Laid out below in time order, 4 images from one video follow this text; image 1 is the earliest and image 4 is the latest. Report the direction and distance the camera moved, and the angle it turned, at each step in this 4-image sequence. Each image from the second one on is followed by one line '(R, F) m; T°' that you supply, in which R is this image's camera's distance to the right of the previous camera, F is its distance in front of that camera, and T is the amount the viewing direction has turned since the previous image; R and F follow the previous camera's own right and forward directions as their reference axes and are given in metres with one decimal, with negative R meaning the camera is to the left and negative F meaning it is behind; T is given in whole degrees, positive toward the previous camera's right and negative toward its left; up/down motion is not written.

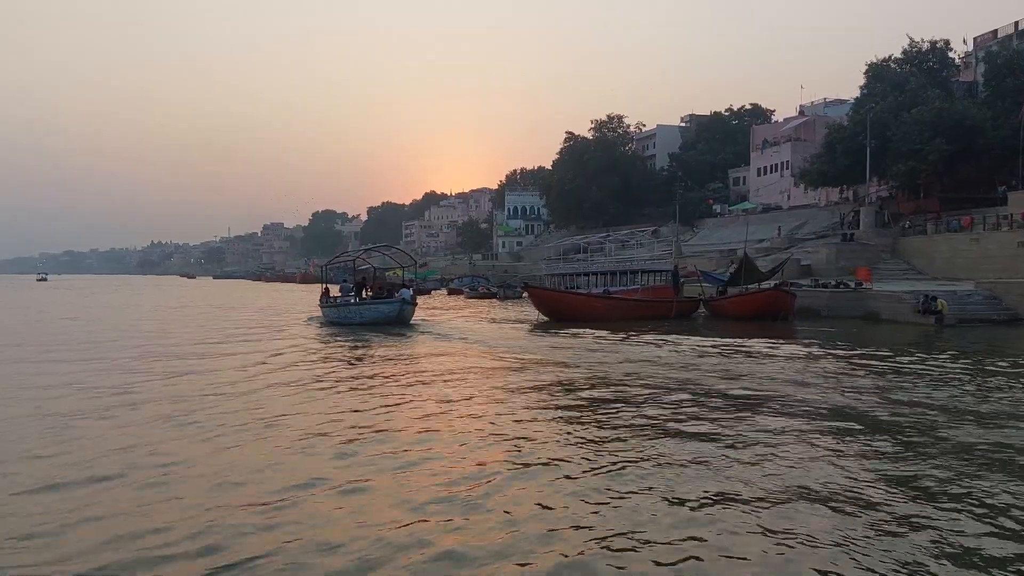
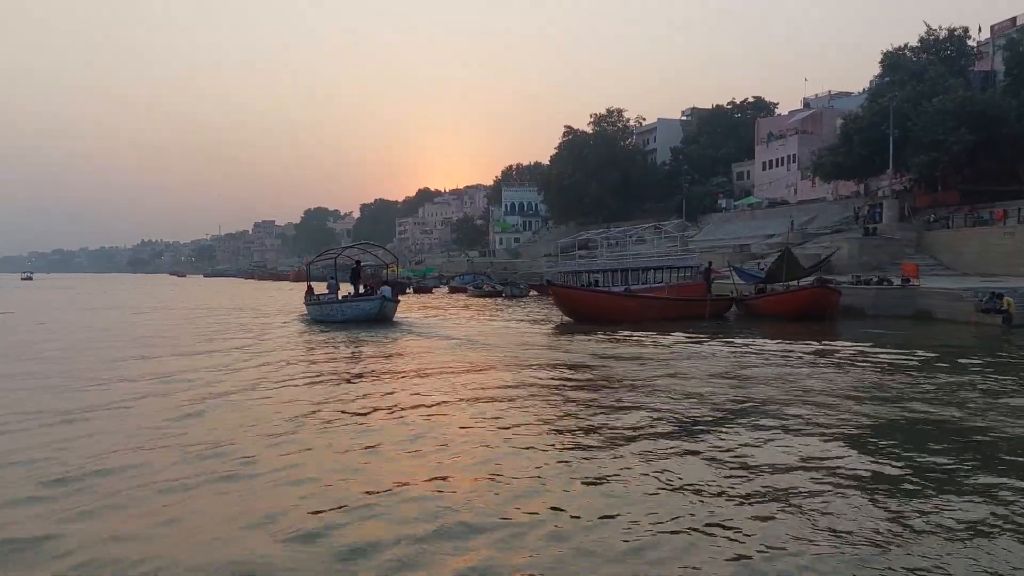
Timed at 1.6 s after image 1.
(-0.6, +1.5) m; +1°
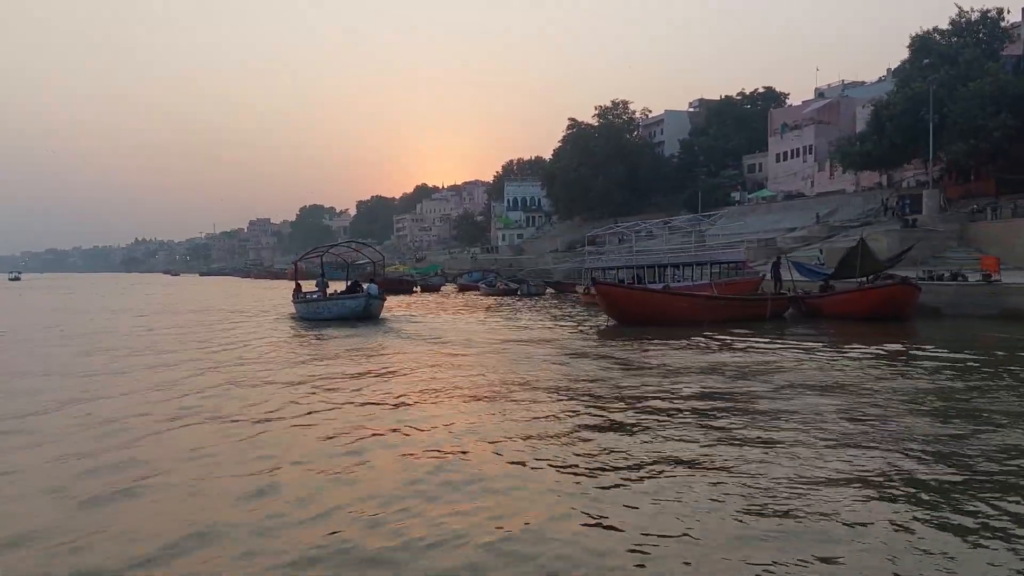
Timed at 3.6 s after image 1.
(-0.8, +1.8) m; 0°
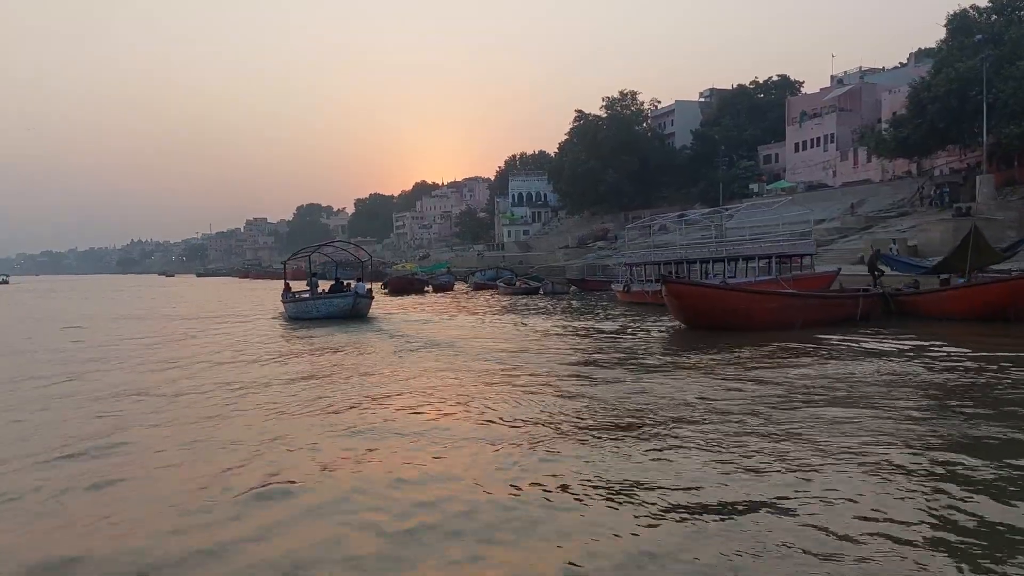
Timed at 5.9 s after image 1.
(-1.0, +2.0) m; 0°
